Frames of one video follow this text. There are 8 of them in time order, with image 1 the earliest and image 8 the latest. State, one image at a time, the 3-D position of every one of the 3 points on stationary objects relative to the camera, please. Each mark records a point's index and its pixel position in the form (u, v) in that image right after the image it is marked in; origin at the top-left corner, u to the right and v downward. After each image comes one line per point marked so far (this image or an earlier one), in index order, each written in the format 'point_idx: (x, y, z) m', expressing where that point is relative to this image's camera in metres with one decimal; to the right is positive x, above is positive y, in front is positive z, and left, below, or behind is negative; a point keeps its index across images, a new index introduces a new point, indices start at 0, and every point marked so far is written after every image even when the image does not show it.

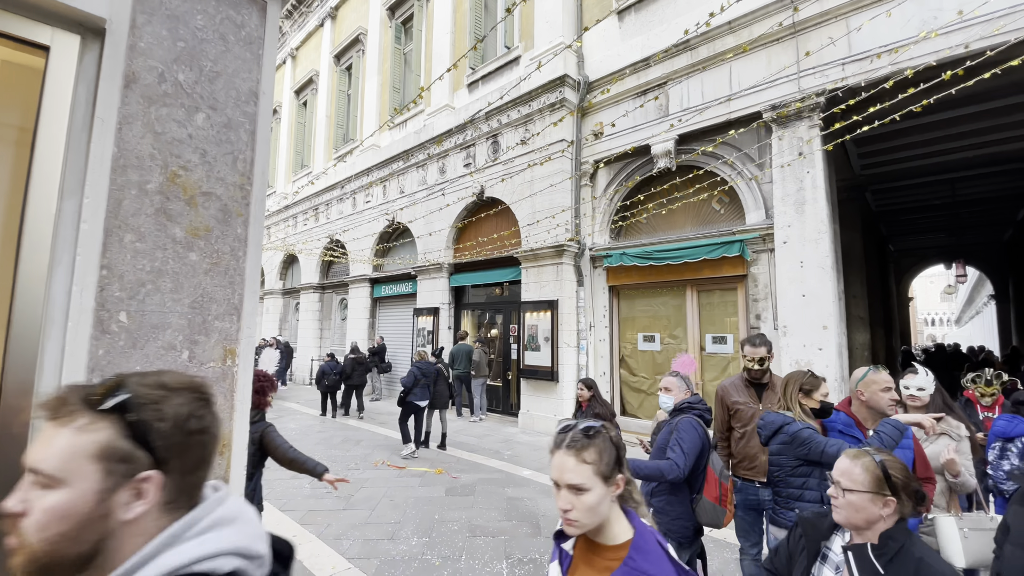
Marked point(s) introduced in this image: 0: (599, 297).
0: (+1.6, -0.2, +8.6) m
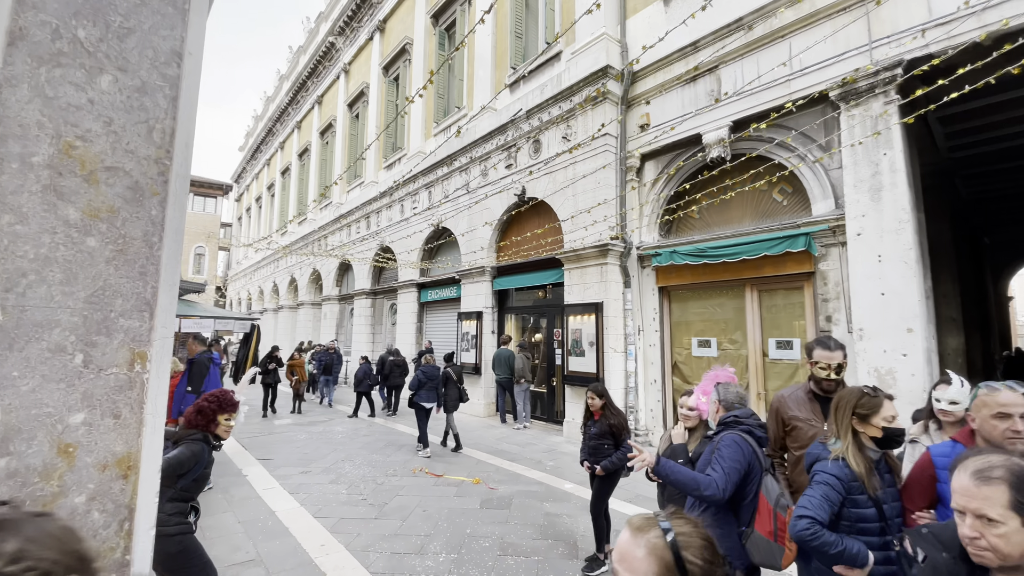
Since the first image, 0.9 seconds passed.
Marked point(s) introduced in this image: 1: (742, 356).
0: (+2.3, -0.2, +8.1) m
1: (+3.4, -1.0, +7.0) m
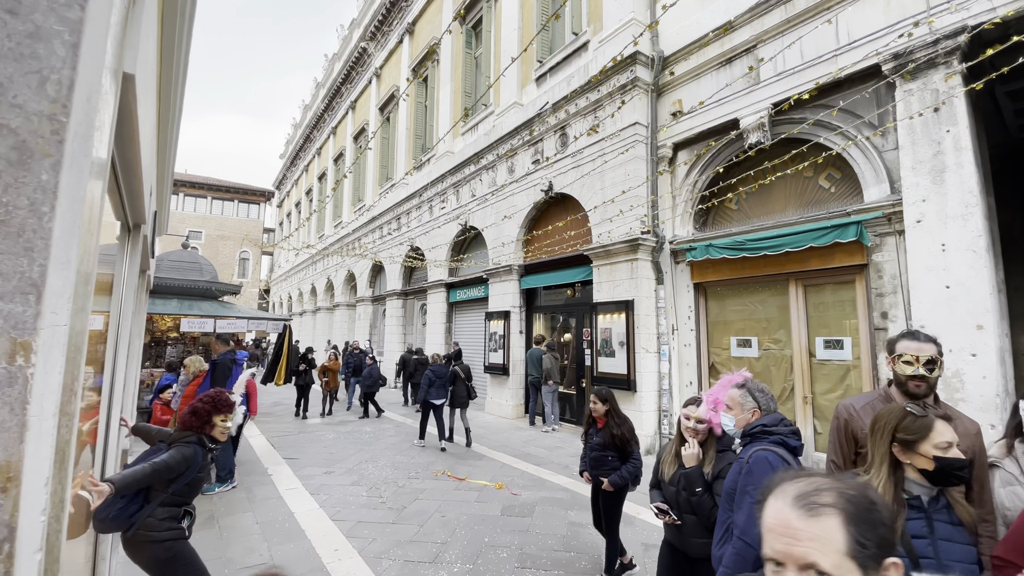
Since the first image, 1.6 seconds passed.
0: (+2.7, -0.1, +7.7) m
1: (+3.8, -0.9, +6.5) m
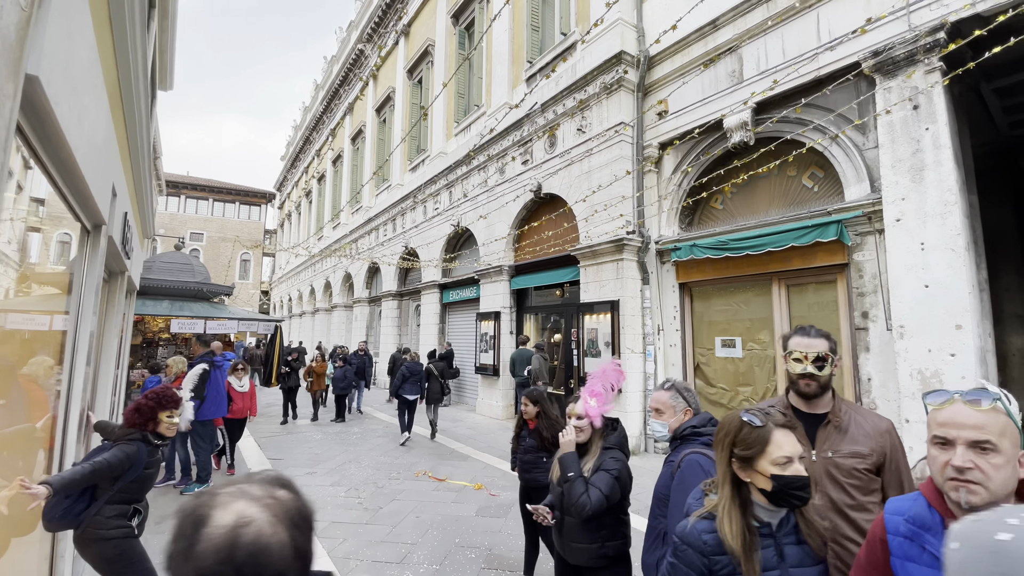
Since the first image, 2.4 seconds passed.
0: (+2.5, -0.1, +7.7) m
1: (+3.5, -0.9, +6.5) m
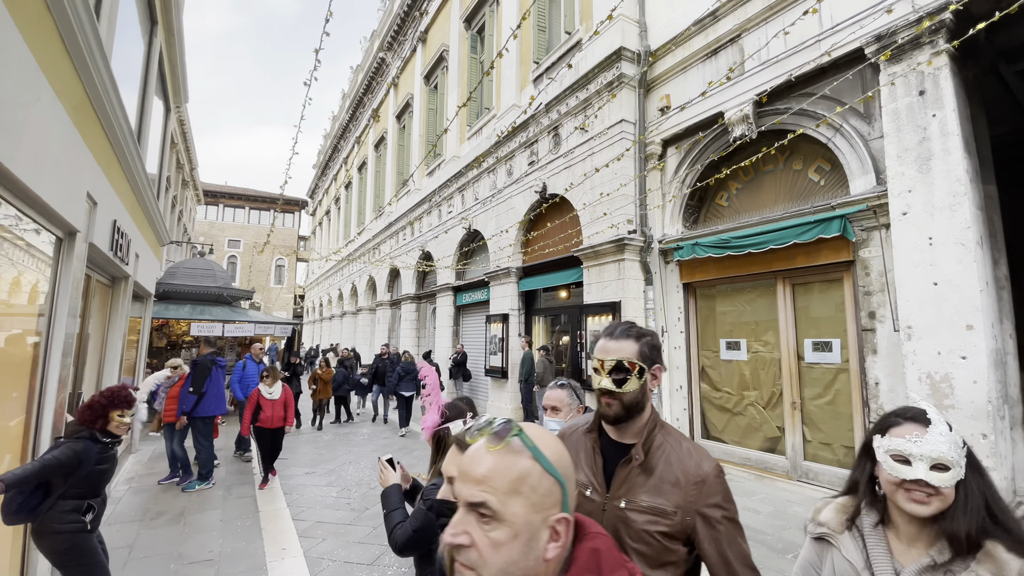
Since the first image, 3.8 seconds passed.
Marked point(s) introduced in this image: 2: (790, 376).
0: (+2.5, -0.1, +7.4) m
1: (+3.4, -0.9, +6.2) m
2: (+3.5, -1.1, +6.0) m
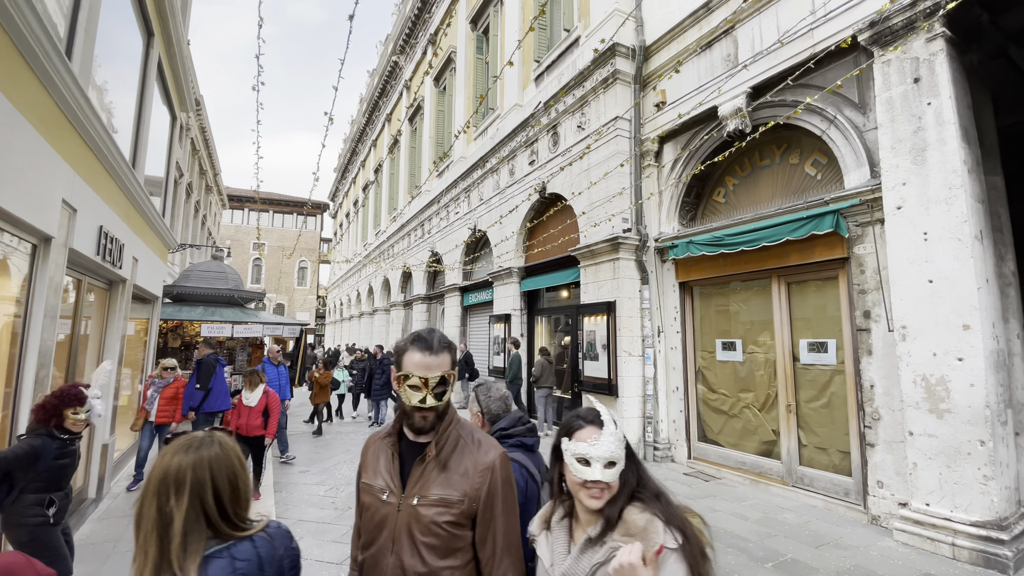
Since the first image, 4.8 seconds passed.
0: (+2.4, -0.1, +7.3) m
1: (+3.3, -0.9, +6.0) m
2: (+3.3, -1.1, +5.7) m
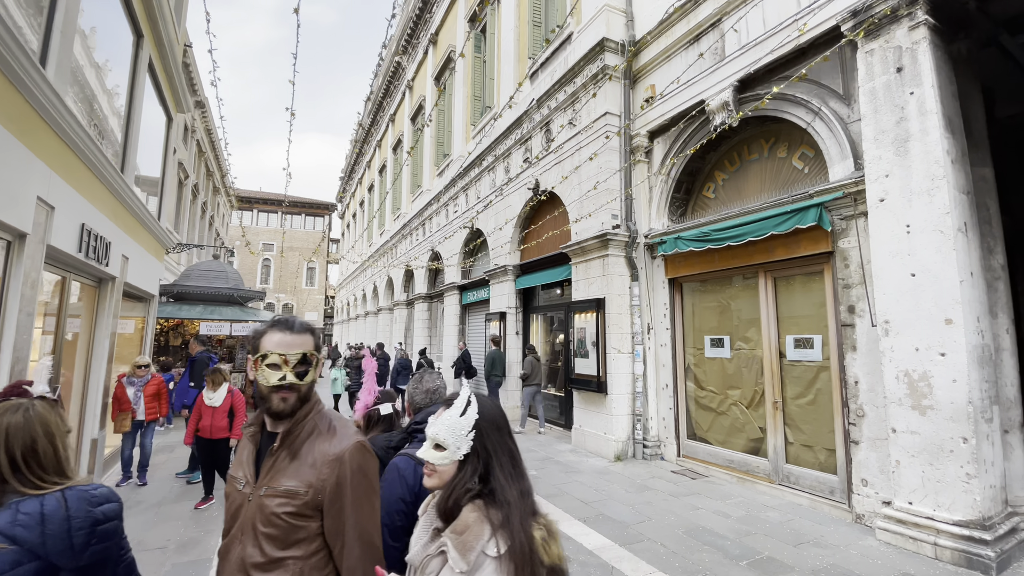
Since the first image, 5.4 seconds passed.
0: (+2.2, -0.1, +7.2) m
1: (+3.1, -0.9, +5.9) m
2: (+3.1, -1.0, +5.7) m
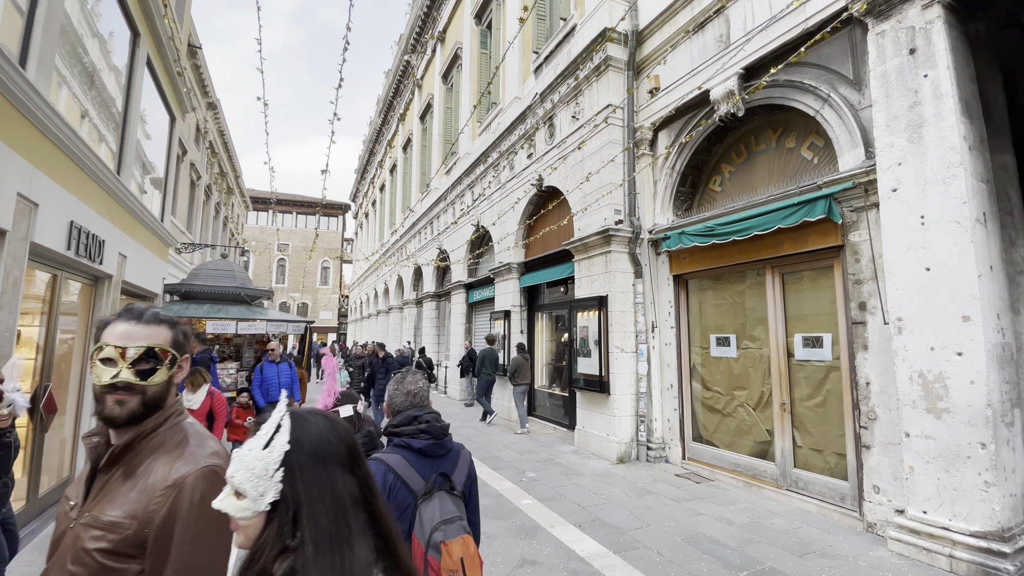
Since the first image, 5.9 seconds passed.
0: (+2.2, 0.0, +7.0) m
1: (+3.0, -0.8, +5.6) m
2: (+3.1, -1.0, +5.4) m
